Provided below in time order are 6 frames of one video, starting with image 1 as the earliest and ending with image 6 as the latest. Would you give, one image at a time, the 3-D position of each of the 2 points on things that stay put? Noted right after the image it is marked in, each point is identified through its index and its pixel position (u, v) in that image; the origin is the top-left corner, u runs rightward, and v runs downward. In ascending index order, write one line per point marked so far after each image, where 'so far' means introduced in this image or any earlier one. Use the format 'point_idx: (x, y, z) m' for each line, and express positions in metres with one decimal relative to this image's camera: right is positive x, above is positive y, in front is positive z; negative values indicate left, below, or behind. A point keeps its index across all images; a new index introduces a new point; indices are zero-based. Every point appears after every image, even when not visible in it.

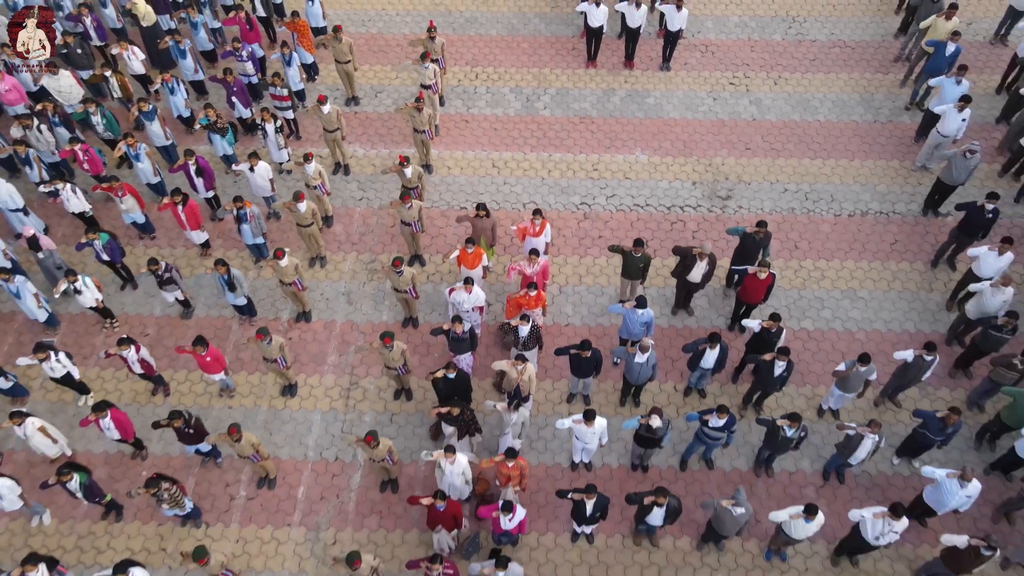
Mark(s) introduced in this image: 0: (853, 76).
0: (+4.7, +2.9, +10.3) m
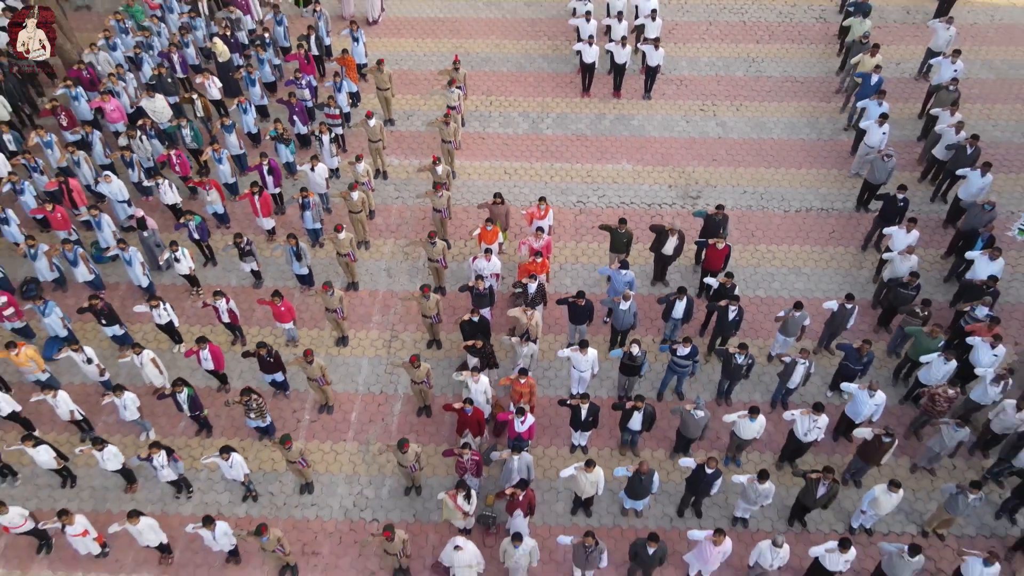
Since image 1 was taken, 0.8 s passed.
0: (+4.9, +3.0, +12.6) m
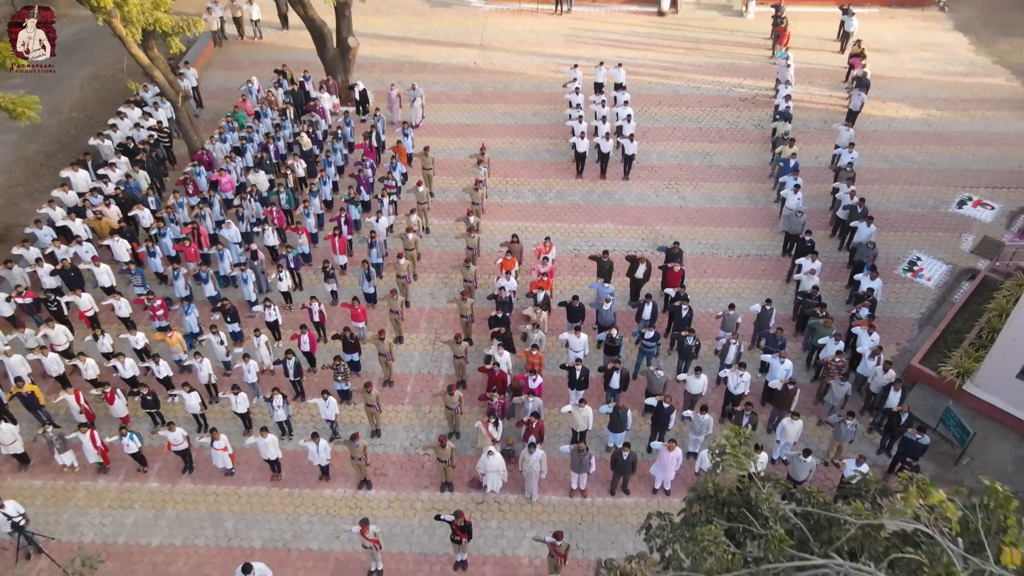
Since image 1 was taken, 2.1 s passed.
0: (+5.1, +2.3, +16.7) m
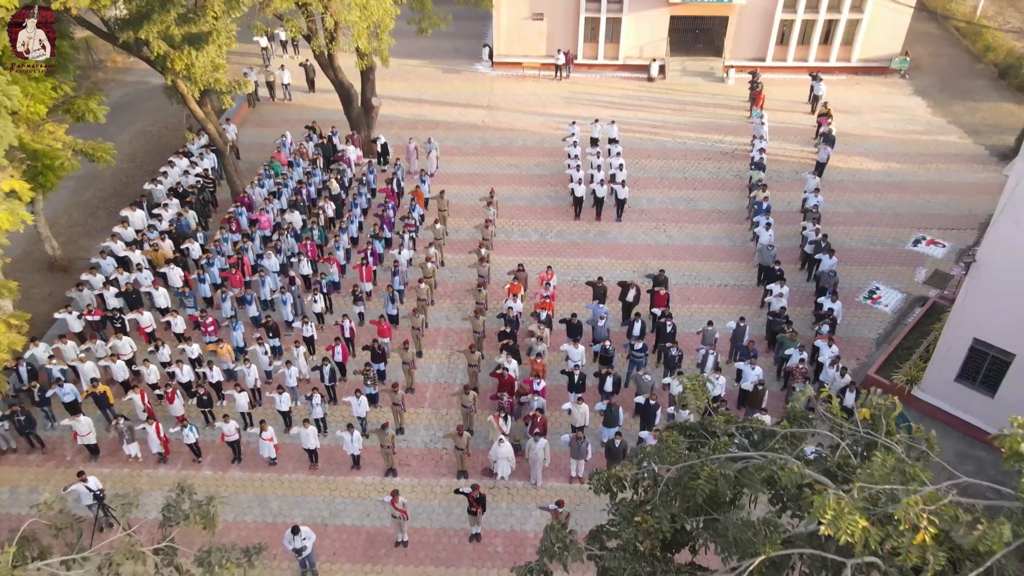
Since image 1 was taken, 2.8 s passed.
0: (+5.3, +1.6, +18.8) m
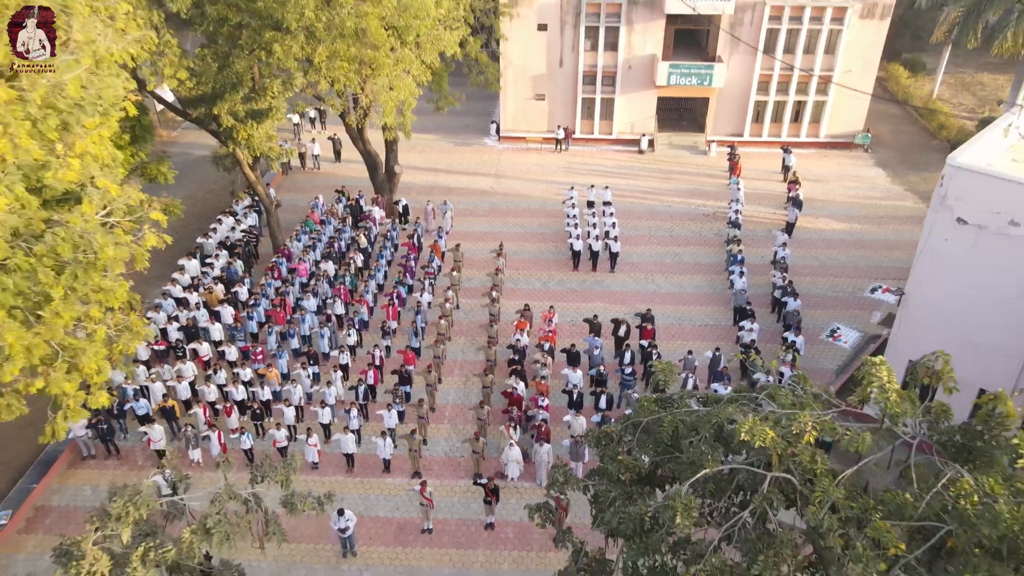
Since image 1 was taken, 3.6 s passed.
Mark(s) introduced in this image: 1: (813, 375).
0: (+5.4, +0.3, +21.4) m
1: (+7.0, -2.0, +17.6) m
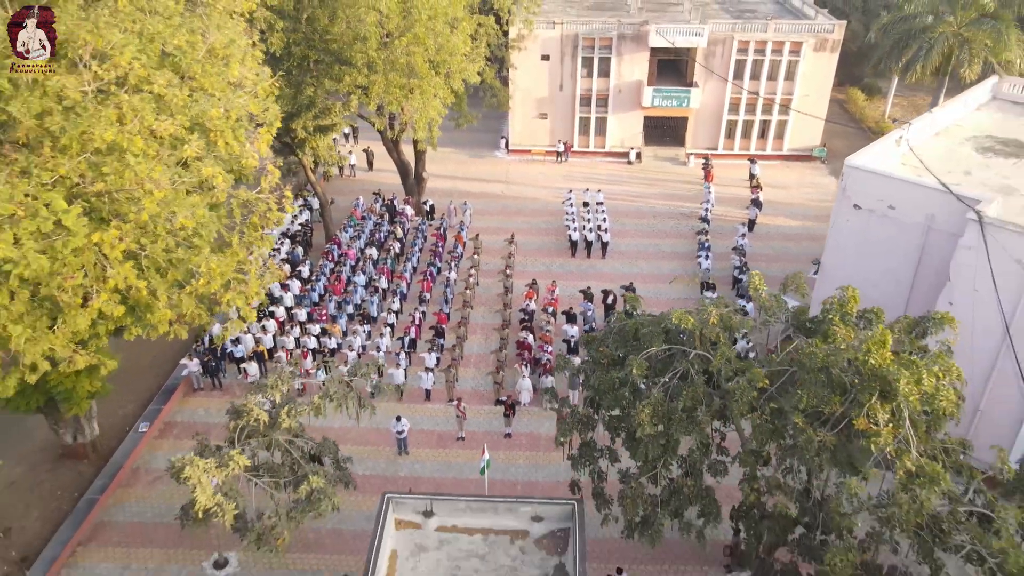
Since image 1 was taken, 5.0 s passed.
0: (+5.8, +0.9, +26.1) m
1: (+7.3, -1.4, +22.2) m
